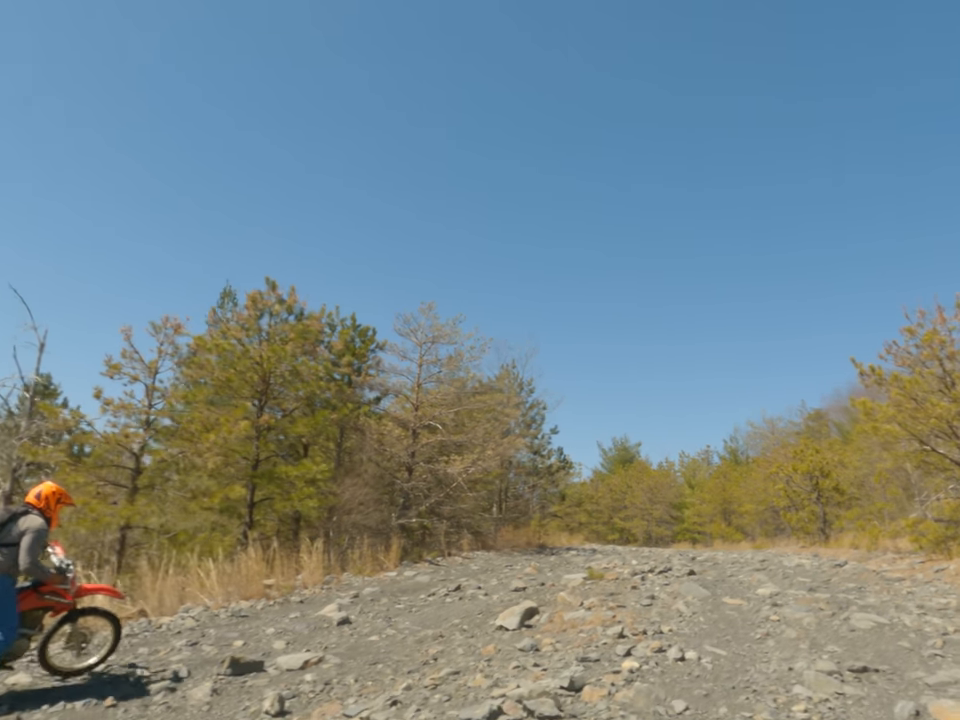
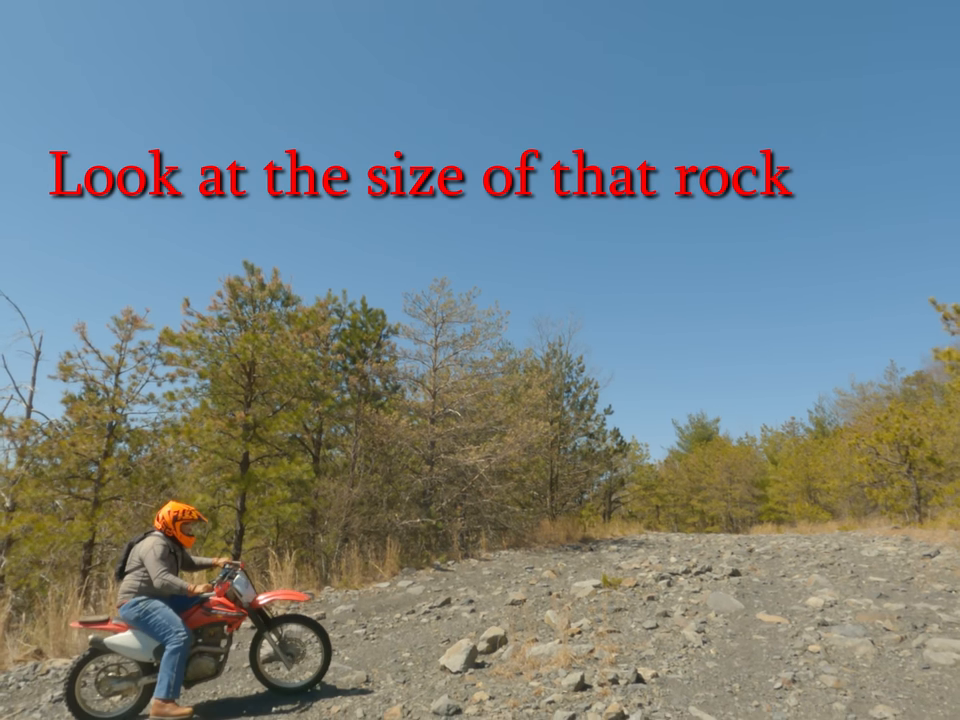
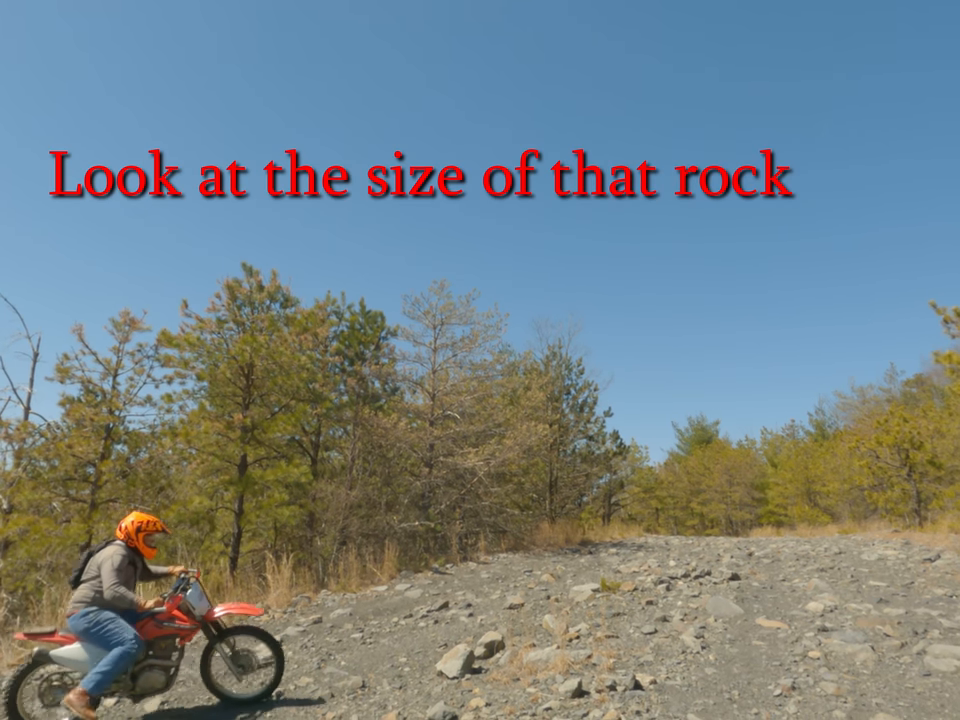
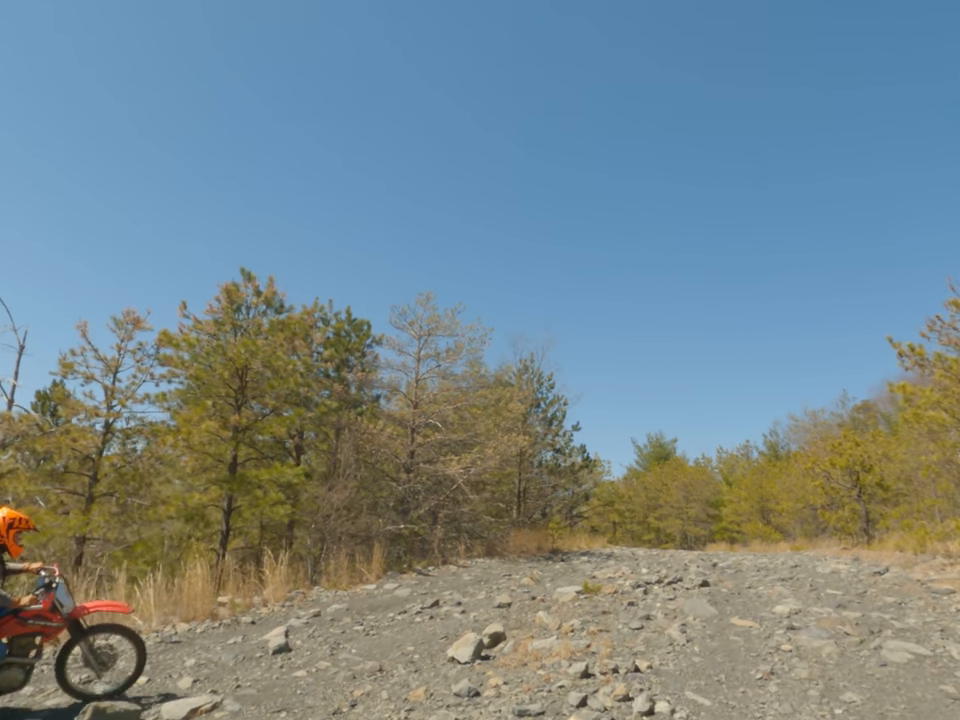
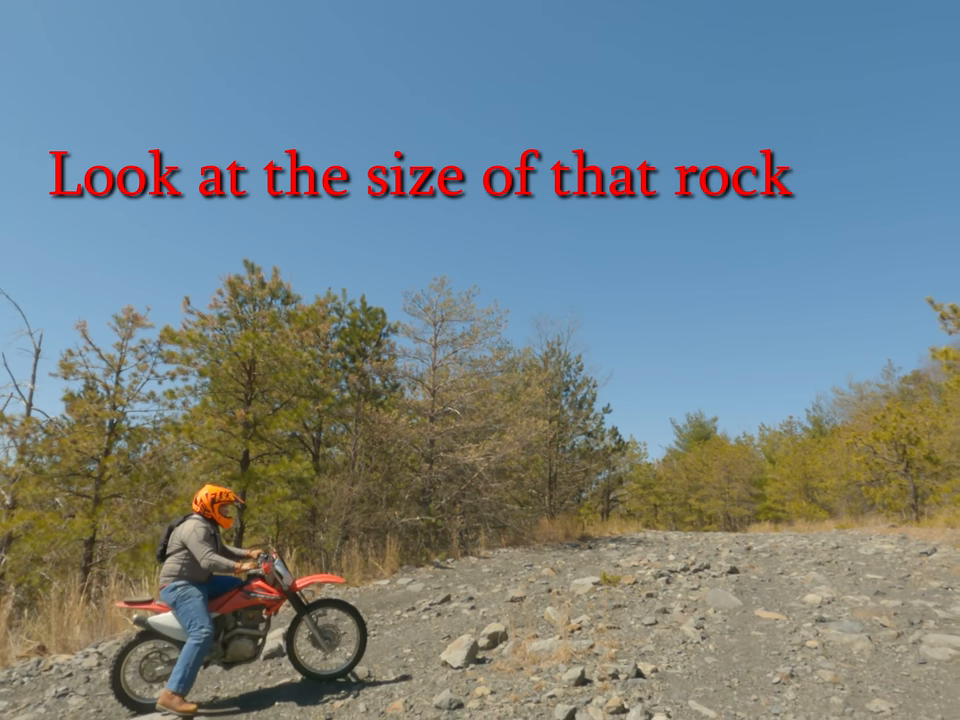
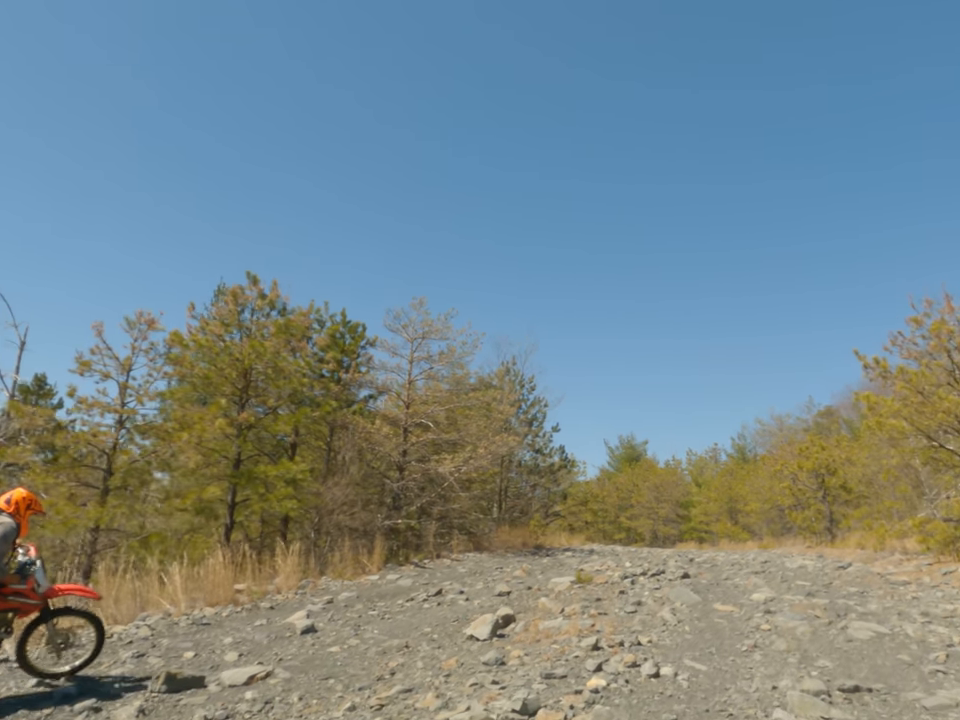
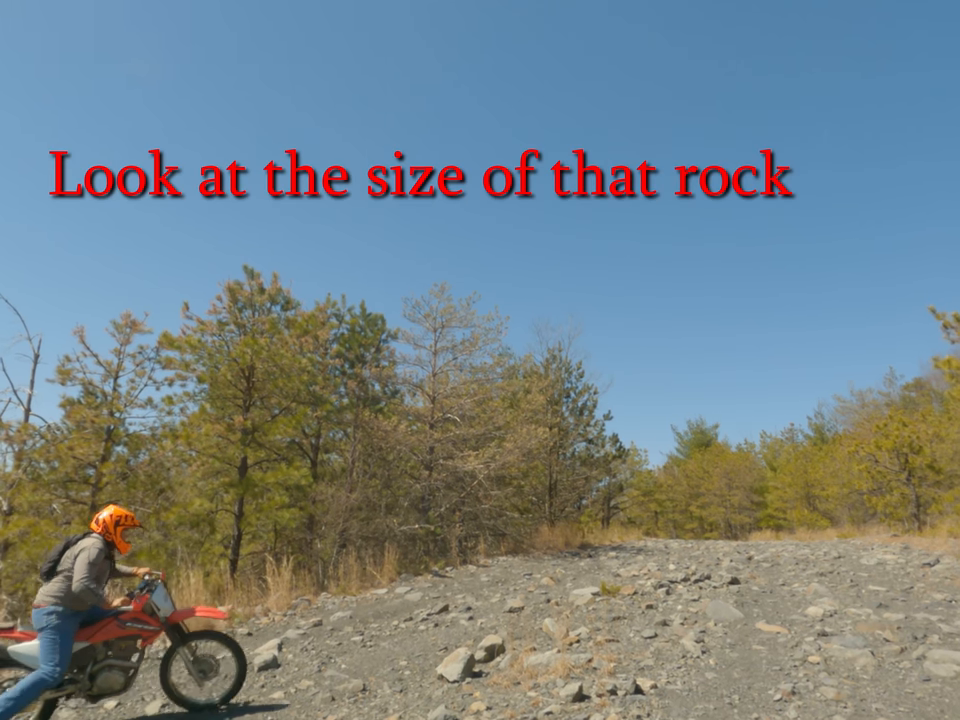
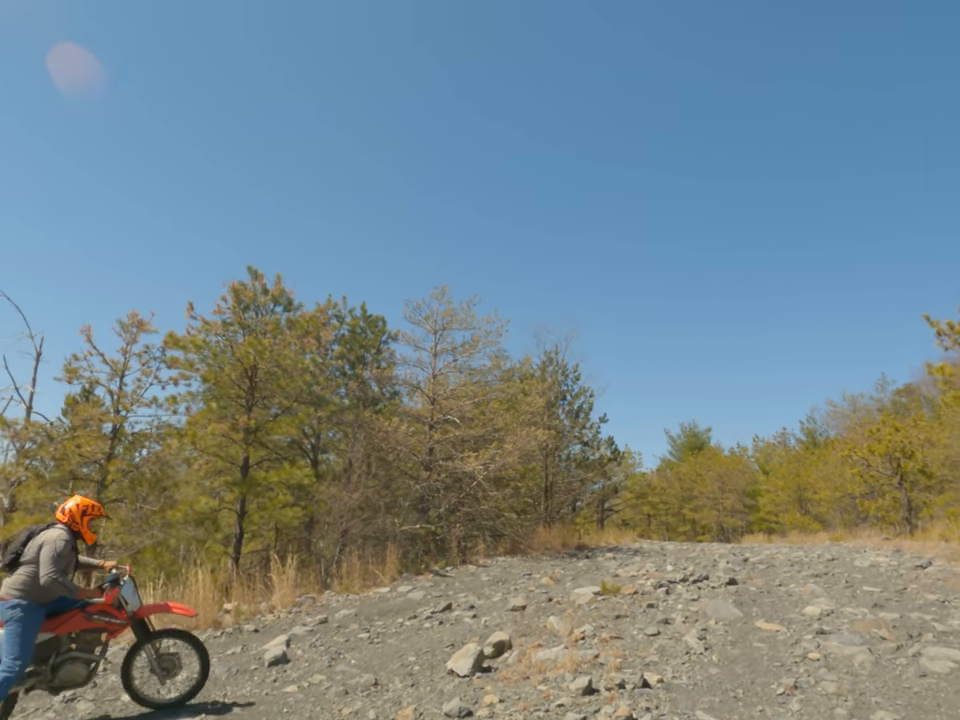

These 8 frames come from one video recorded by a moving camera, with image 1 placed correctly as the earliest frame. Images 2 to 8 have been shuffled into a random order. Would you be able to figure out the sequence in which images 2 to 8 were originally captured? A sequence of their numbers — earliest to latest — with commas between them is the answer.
6, 4, 8, 7, 3, 2, 5
